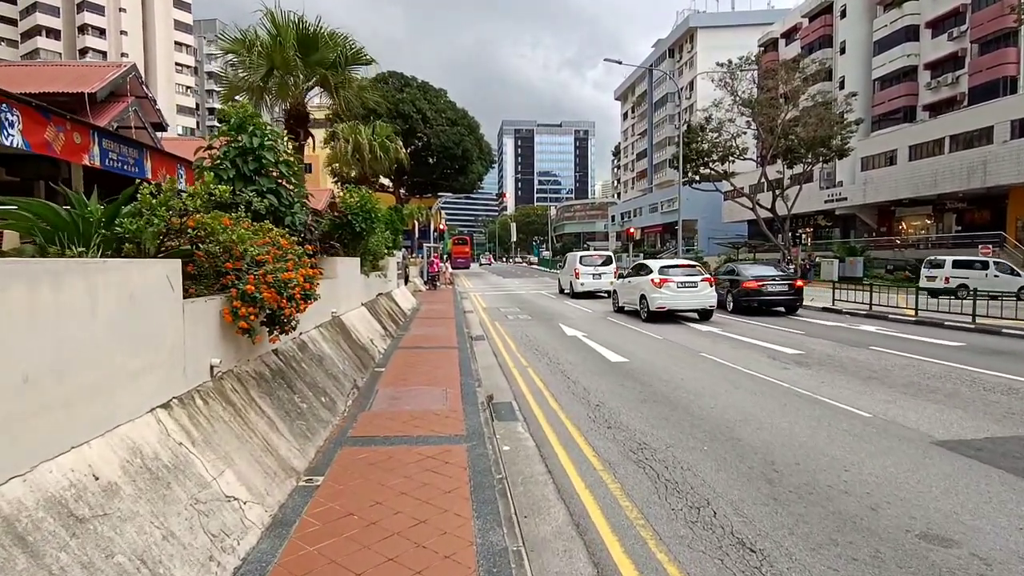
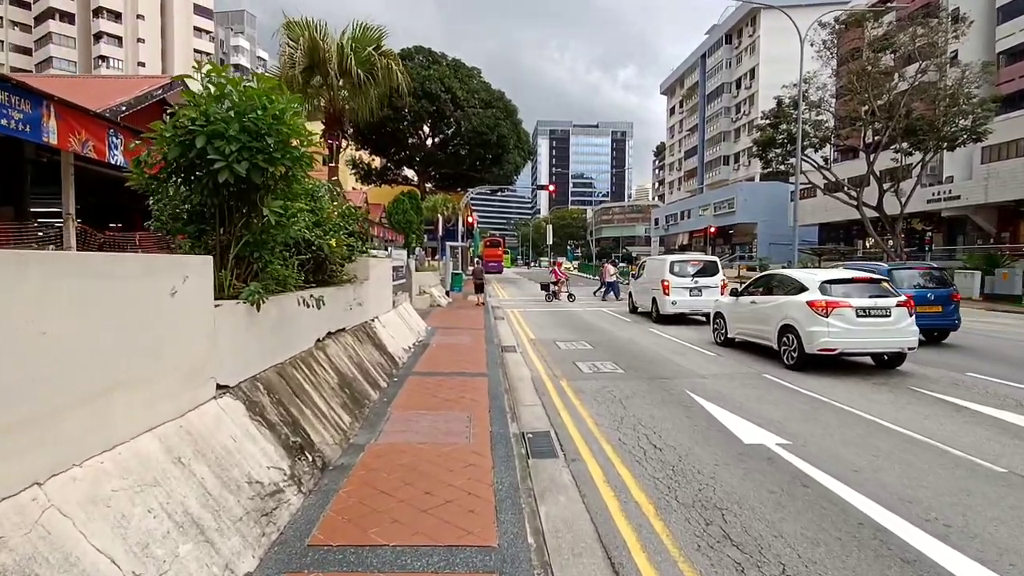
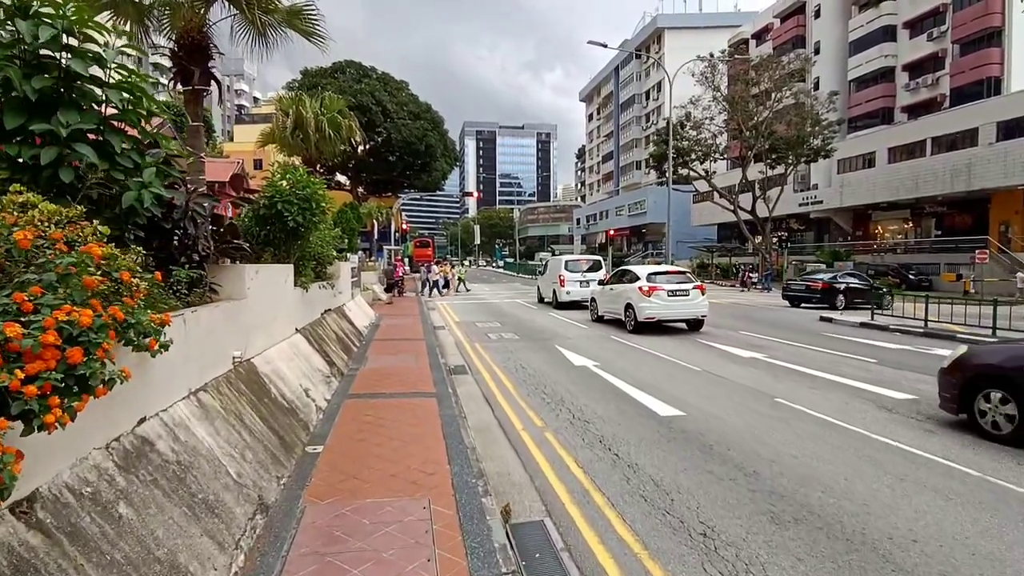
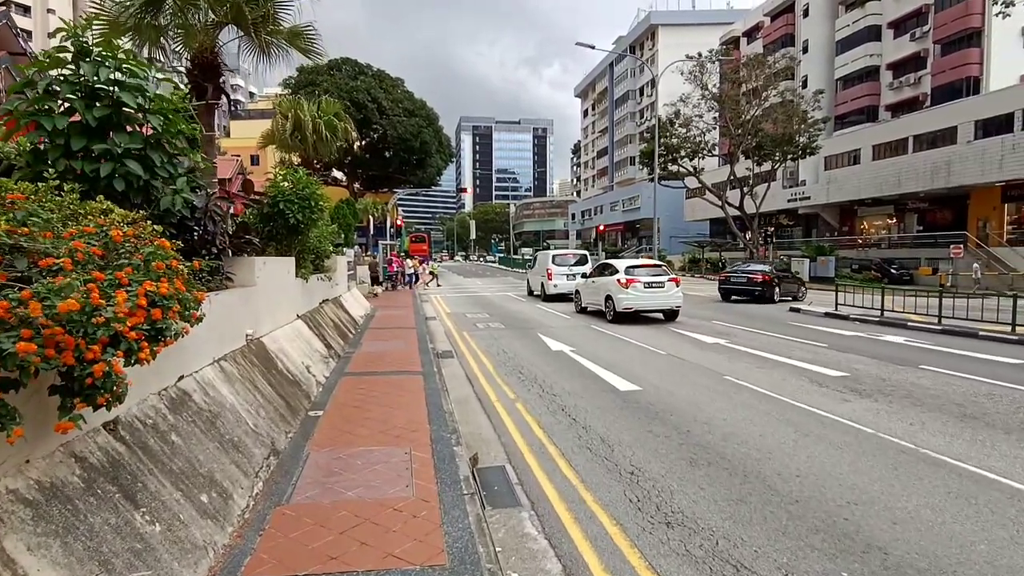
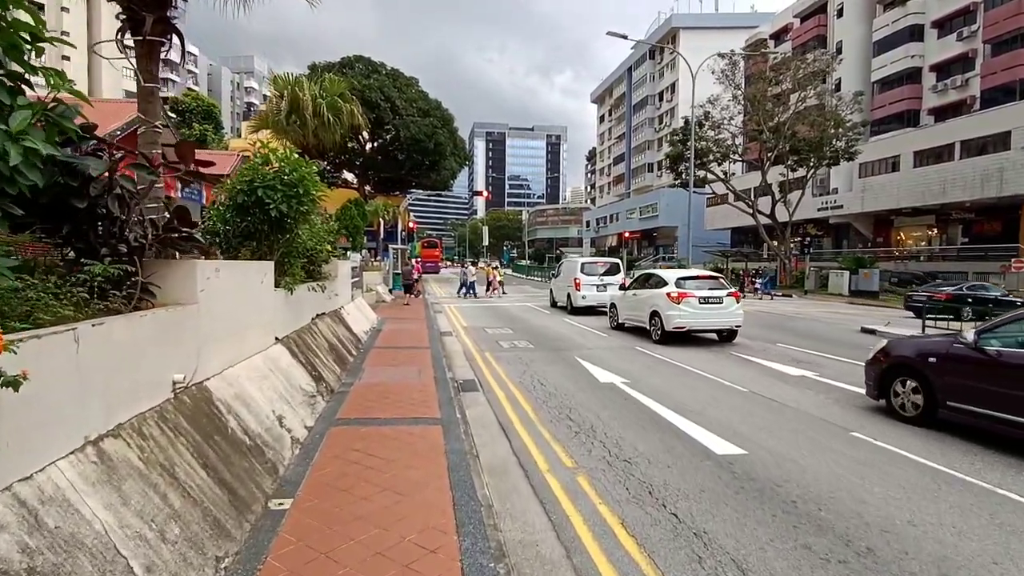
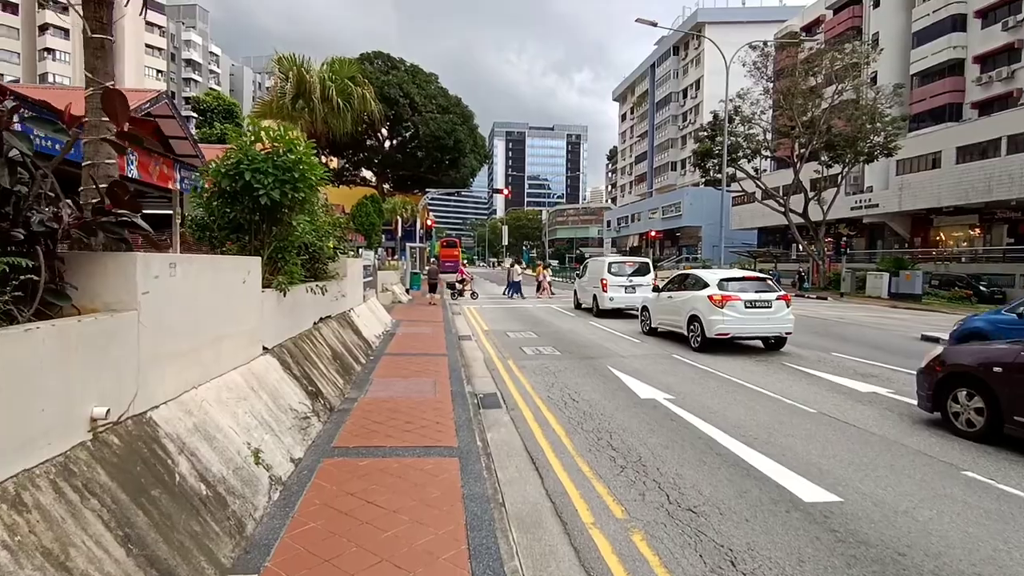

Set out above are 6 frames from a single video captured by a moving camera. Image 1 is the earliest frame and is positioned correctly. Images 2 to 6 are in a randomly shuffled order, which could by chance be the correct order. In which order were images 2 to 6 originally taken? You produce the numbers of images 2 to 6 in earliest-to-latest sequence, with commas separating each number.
4, 3, 5, 6, 2
